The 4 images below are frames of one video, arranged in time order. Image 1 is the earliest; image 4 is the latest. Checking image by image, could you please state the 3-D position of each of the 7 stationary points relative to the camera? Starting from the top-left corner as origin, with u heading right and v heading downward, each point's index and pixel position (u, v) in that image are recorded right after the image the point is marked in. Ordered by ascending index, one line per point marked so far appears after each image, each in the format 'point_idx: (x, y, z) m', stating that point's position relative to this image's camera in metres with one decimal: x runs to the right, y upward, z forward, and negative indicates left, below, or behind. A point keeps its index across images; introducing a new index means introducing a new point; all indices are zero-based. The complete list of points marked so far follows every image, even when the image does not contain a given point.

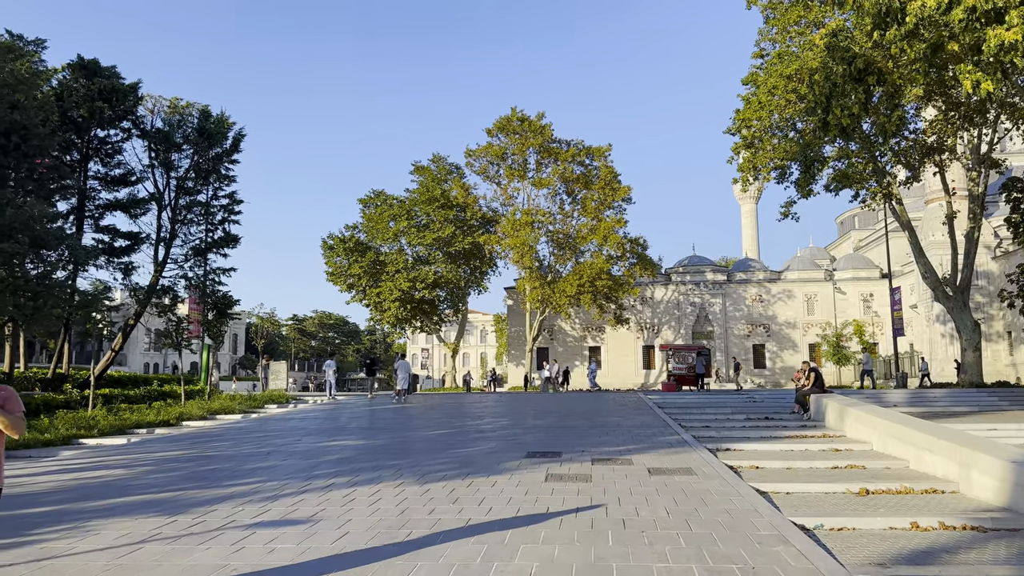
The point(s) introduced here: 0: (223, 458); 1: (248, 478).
0: (-4.3, -2.6, +11.8) m
1: (-3.3, -2.4, +9.7) m
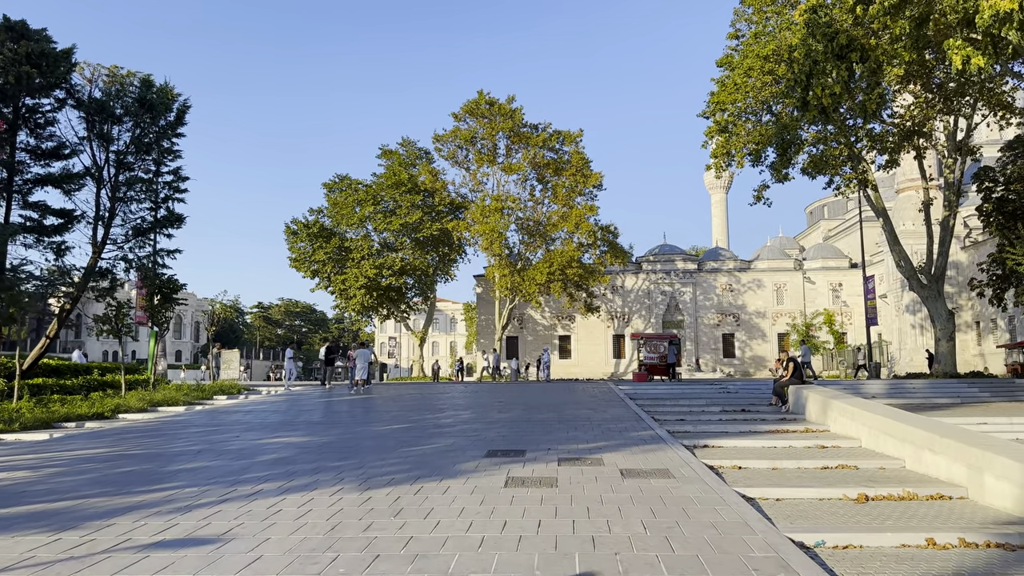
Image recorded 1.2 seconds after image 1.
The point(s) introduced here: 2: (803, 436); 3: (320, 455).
0: (-4.9, -2.3, +10.6) m
1: (-3.8, -2.1, +8.5) m
2: (+4.4, -2.2, +11.9) m
3: (-2.5, -2.2, +10.3) m
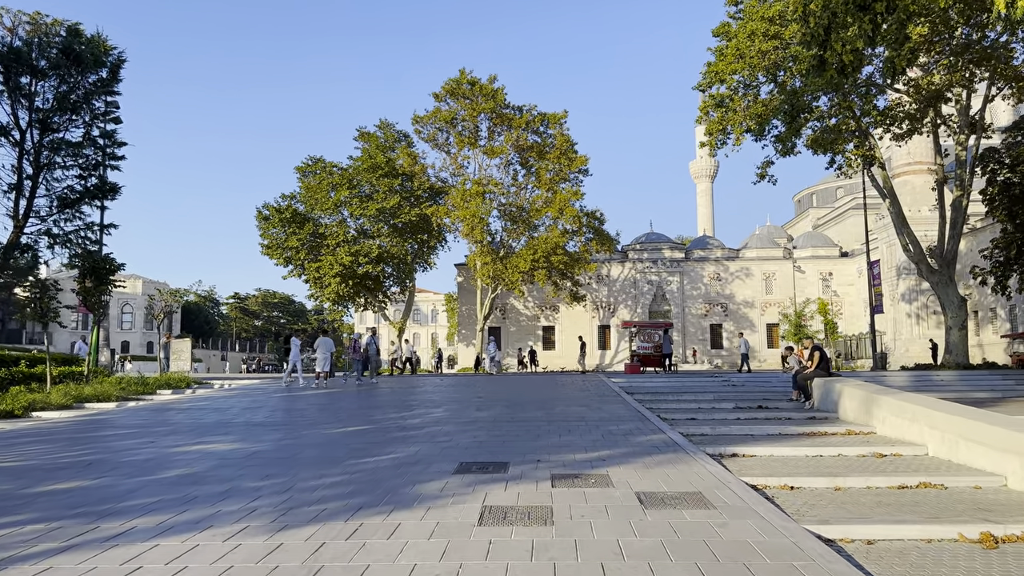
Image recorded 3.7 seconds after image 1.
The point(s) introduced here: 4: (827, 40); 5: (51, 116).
0: (-5.1, -1.9, +8.2) m
1: (-3.9, -1.8, +6.1) m
2: (+4.2, -1.9, +9.7) m
3: (-2.7, -1.8, +7.9) m
4: (+7.2, +5.7, +18.0) m
5: (-10.2, +3.8, +17.5) m
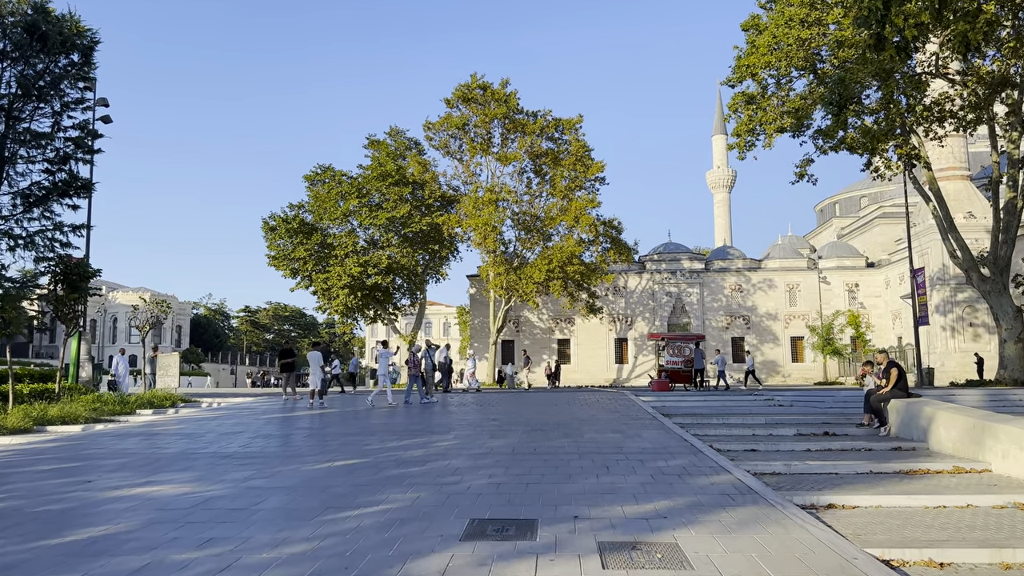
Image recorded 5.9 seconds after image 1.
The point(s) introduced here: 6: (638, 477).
0: (-4.9, -1.9, +6.2) m
1: (-3.8, -1.7, +4.2) m
2: (+4.4, -1.9, +7.6) m
3: (-2.5, -1.8, +5.9) m
4: (+7.6, +5.6, +15.9) m
5: (-9.9, +3.7, +15.7) m
6: (+1.2, -1.9, +7.7) m
